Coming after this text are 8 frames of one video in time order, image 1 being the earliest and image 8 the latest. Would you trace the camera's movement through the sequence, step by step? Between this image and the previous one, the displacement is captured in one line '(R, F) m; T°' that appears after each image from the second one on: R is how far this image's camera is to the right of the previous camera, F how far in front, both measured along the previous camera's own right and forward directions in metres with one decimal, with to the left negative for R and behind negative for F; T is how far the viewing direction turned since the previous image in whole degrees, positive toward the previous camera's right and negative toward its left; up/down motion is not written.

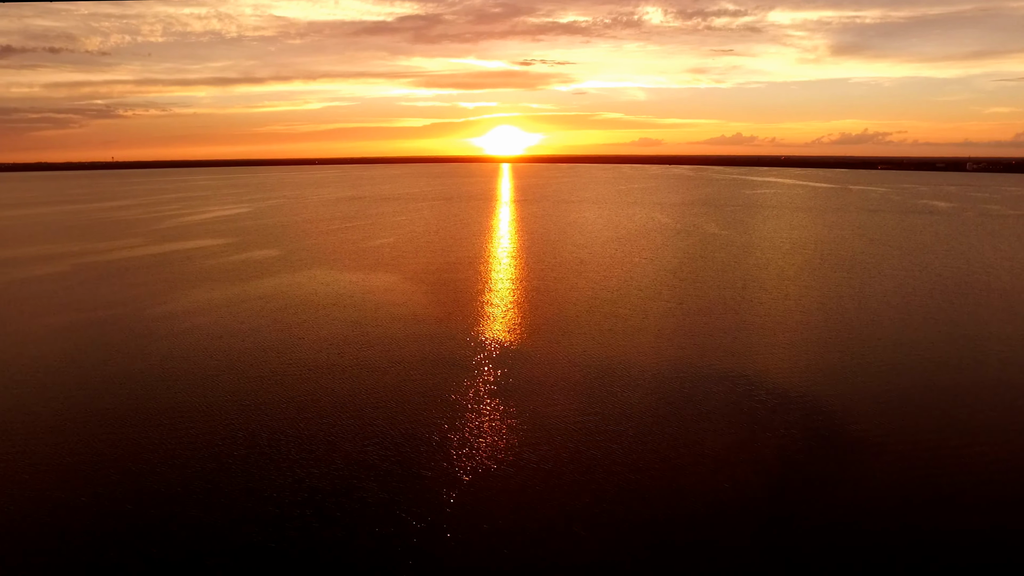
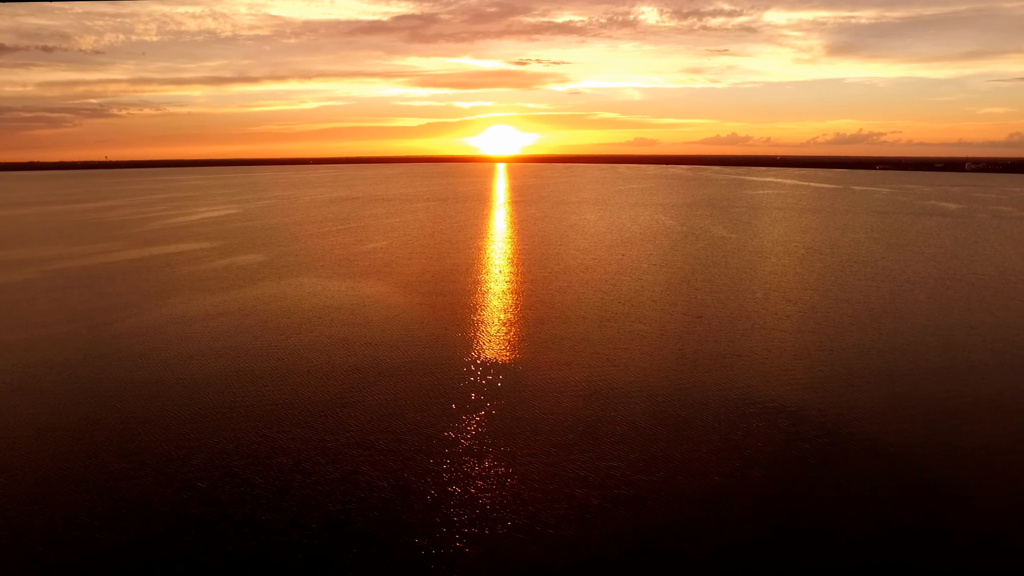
(-0.2, +1.9) m; 0°
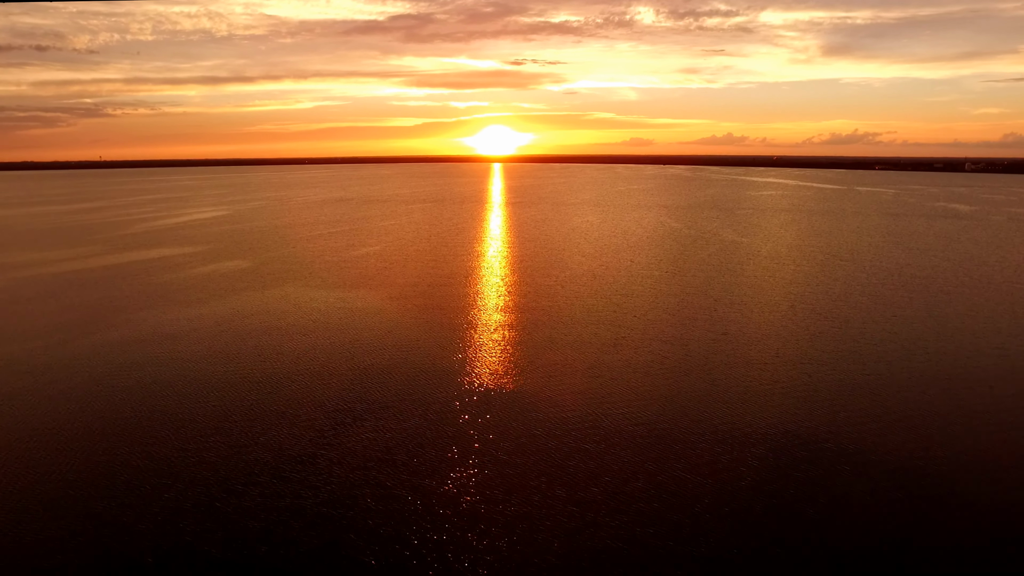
(-0.2, +1.9) m; 0°
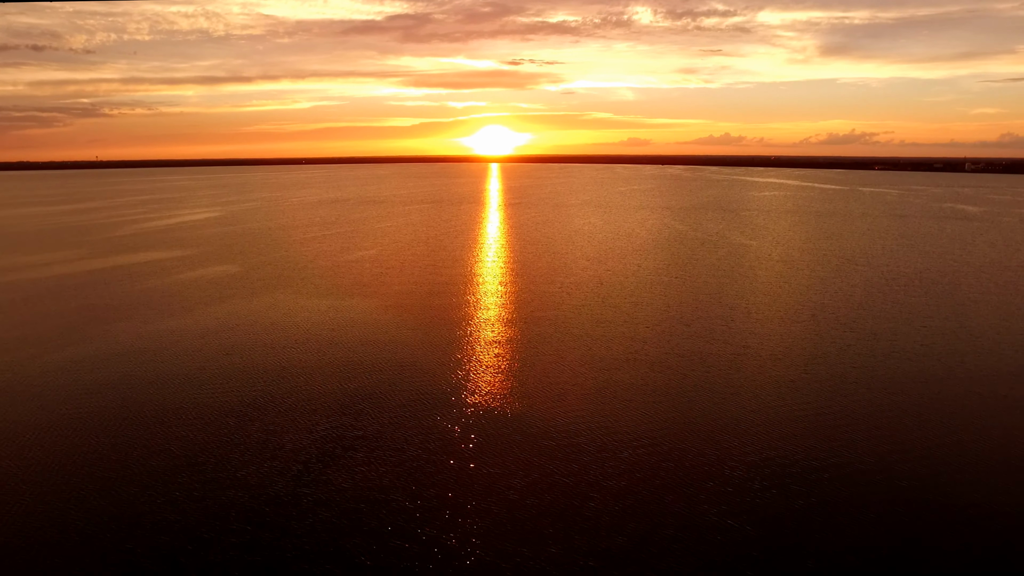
(-0.1, +1.3) m; 0°
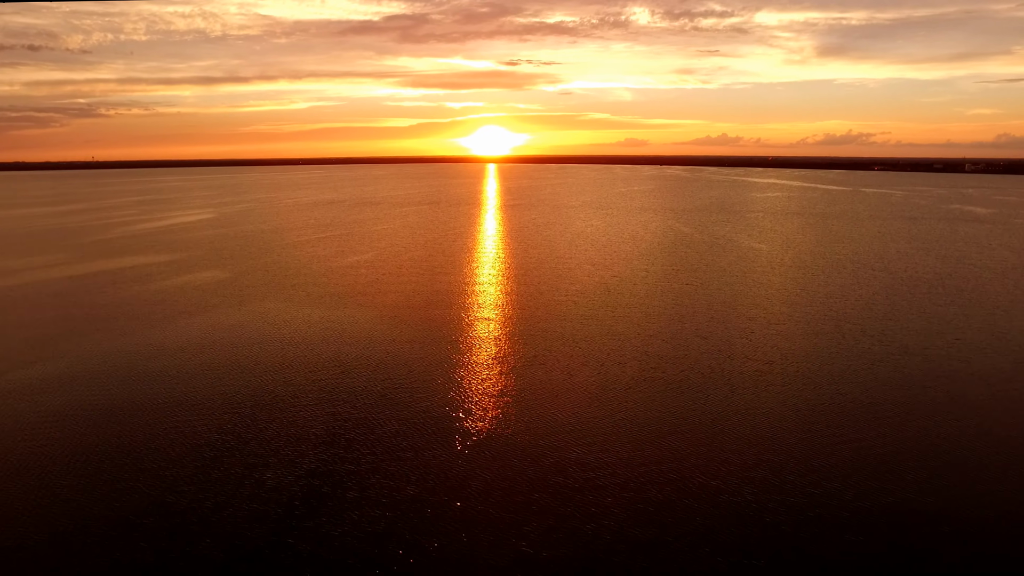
(-0.2, +1.3) m; 0°
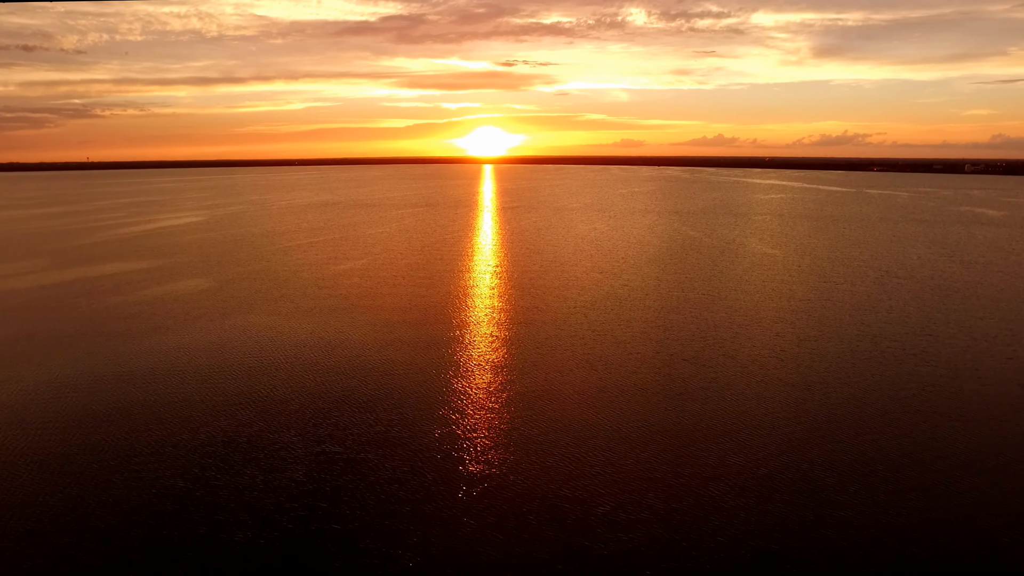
(-0.2, +1.7) m; 0°
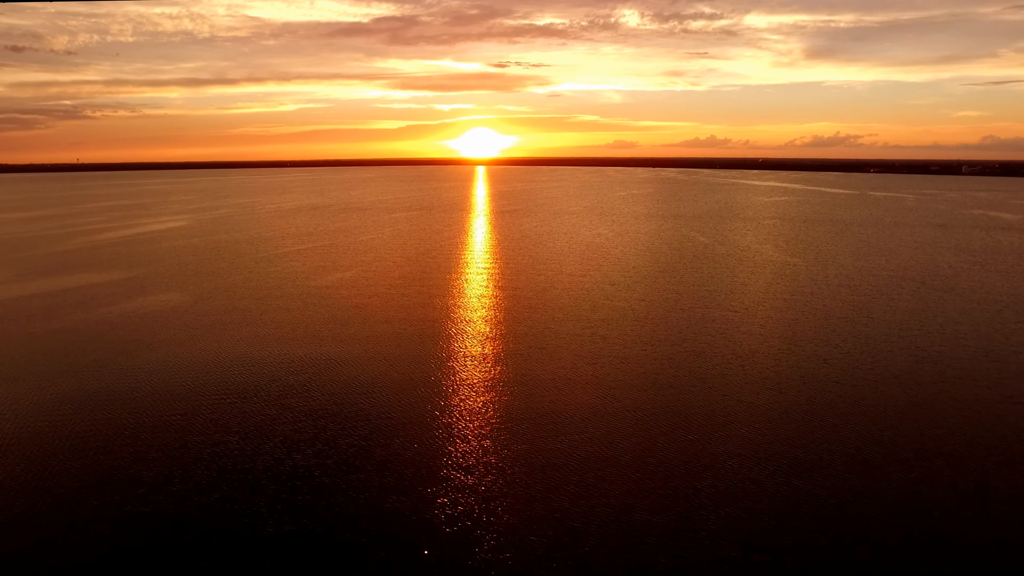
(-0.4, +2.3) m; +1°
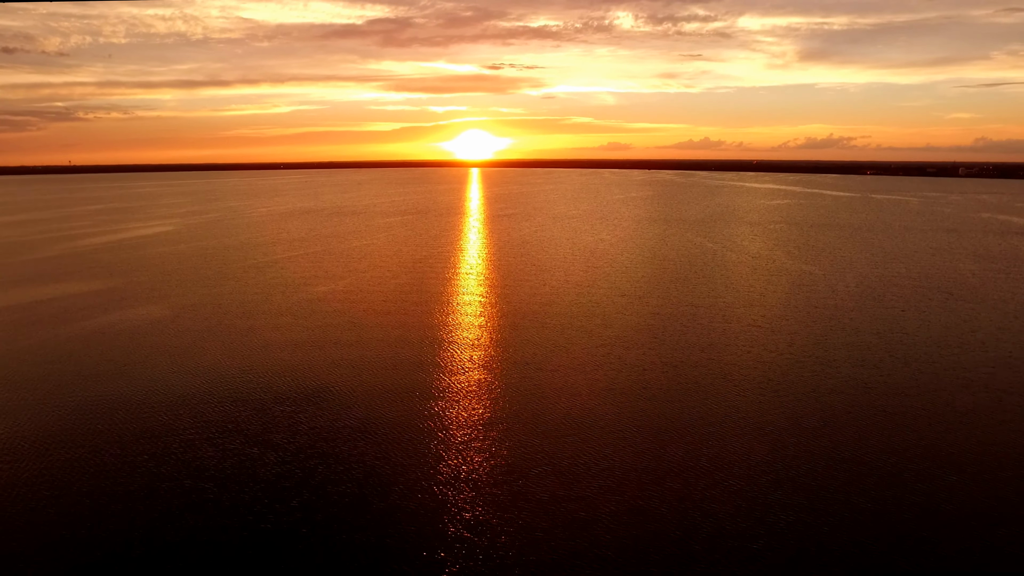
(-0.3, +1.5) m; 0°
